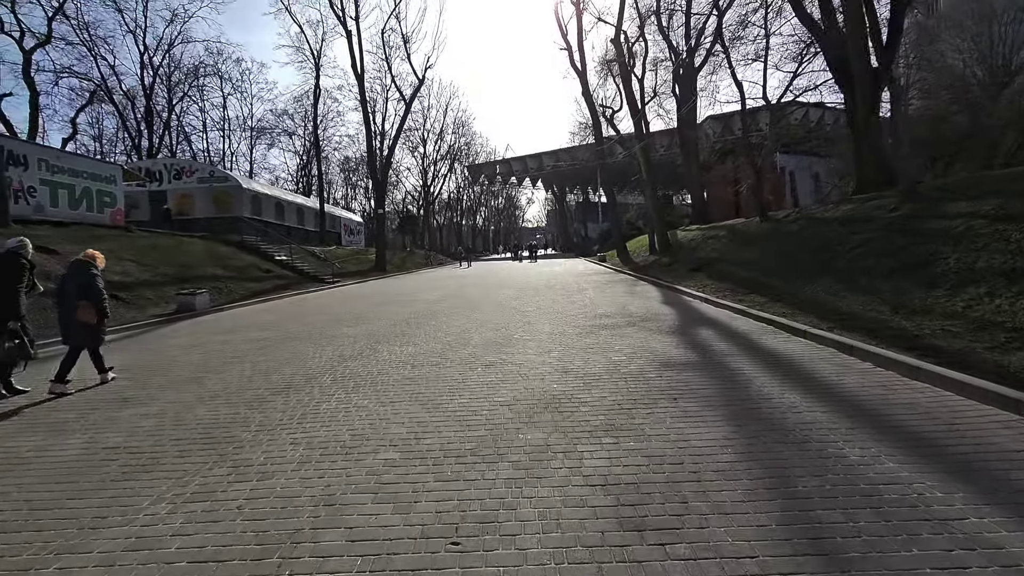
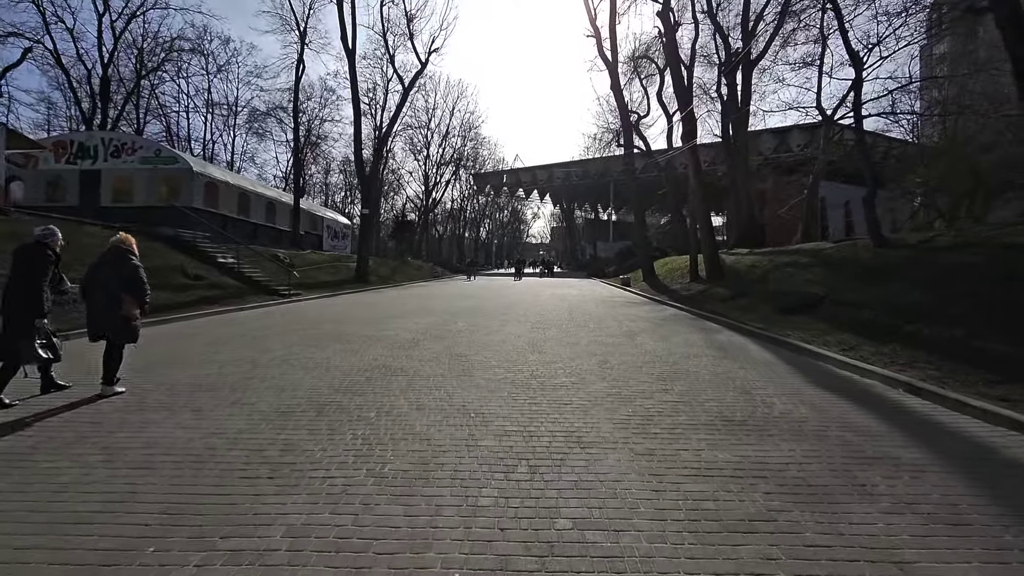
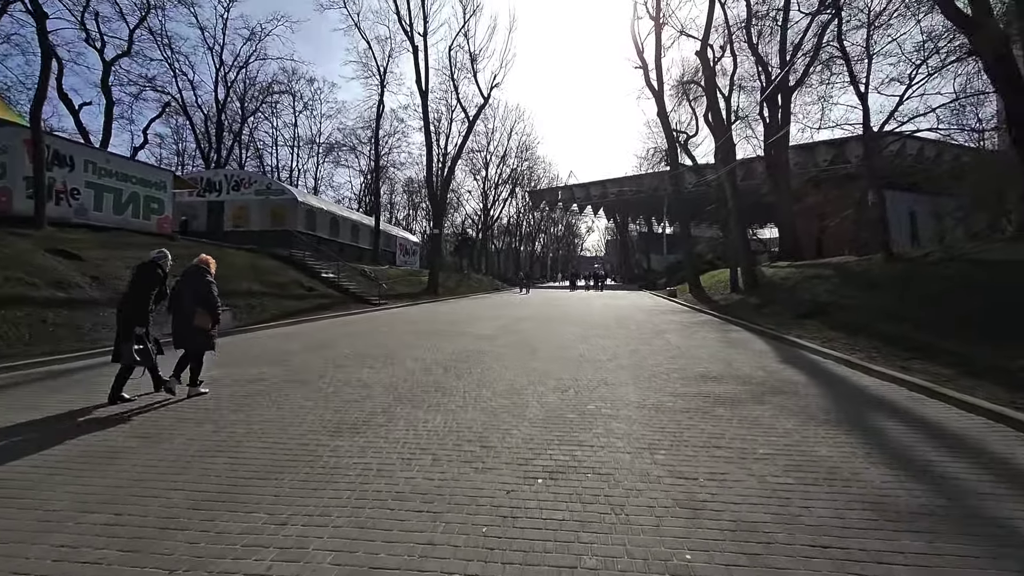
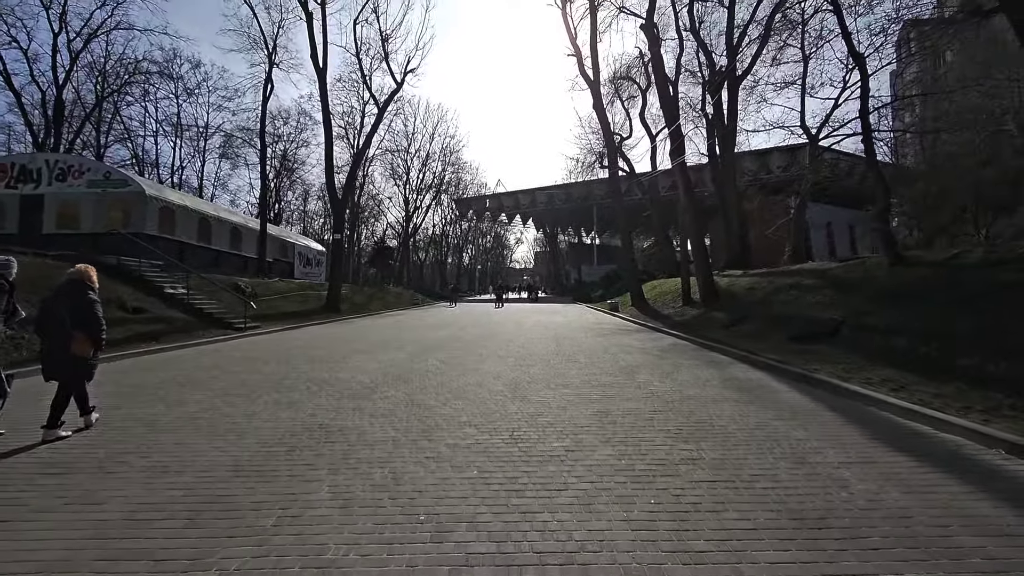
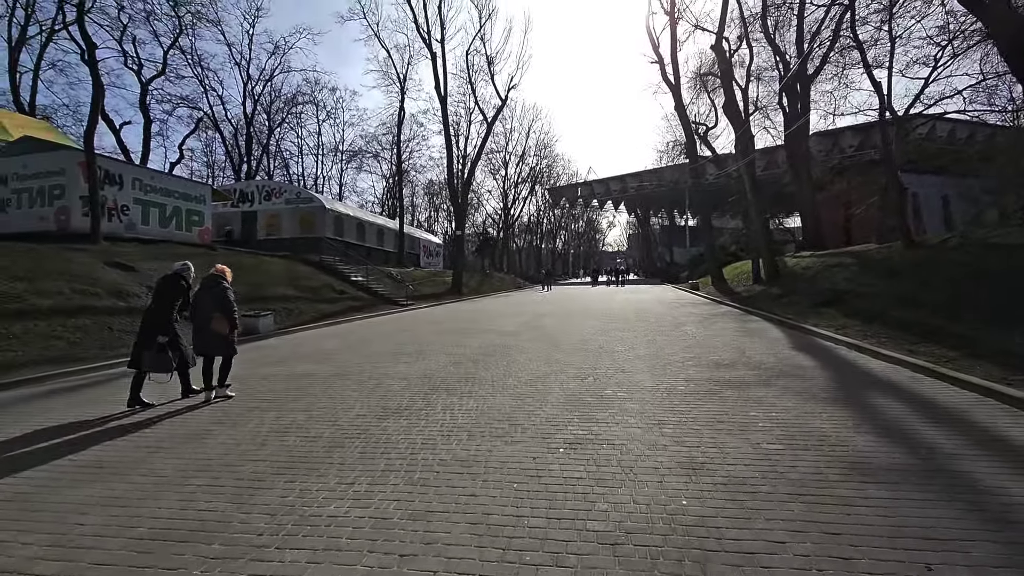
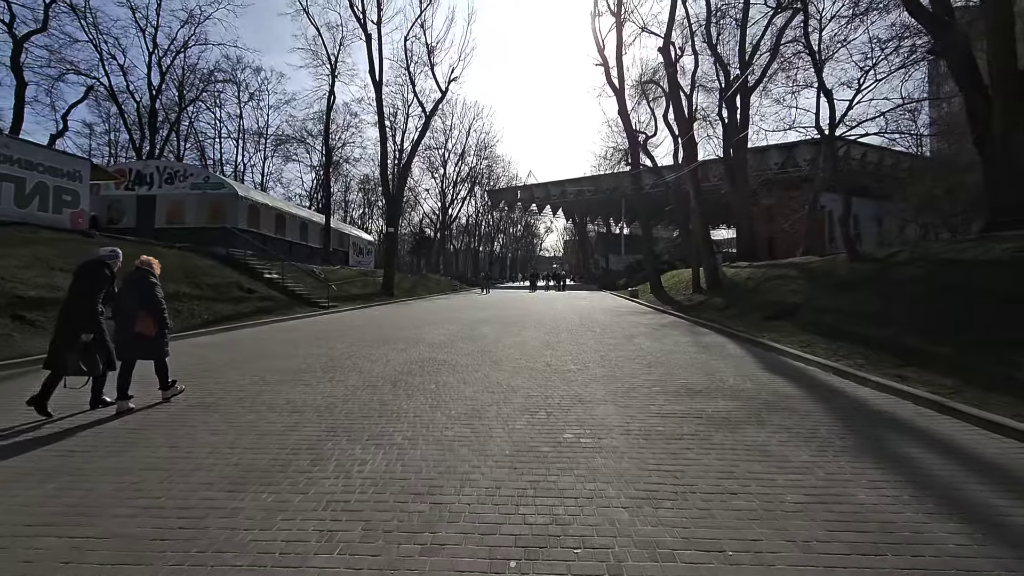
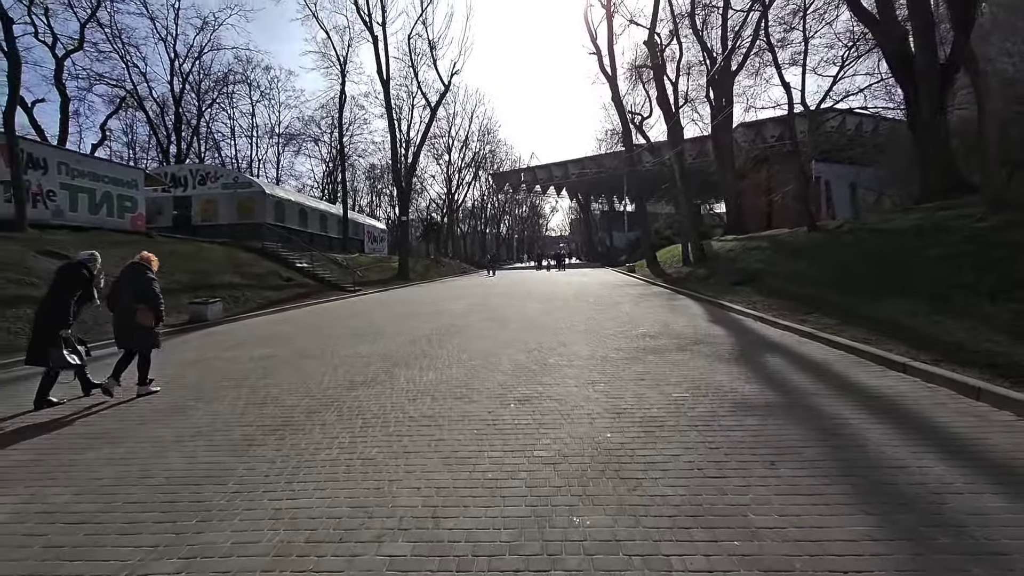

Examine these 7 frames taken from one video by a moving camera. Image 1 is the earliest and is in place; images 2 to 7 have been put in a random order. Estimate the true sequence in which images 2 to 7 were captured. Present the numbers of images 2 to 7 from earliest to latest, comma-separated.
7, 5, 3, 6, 2, 4
